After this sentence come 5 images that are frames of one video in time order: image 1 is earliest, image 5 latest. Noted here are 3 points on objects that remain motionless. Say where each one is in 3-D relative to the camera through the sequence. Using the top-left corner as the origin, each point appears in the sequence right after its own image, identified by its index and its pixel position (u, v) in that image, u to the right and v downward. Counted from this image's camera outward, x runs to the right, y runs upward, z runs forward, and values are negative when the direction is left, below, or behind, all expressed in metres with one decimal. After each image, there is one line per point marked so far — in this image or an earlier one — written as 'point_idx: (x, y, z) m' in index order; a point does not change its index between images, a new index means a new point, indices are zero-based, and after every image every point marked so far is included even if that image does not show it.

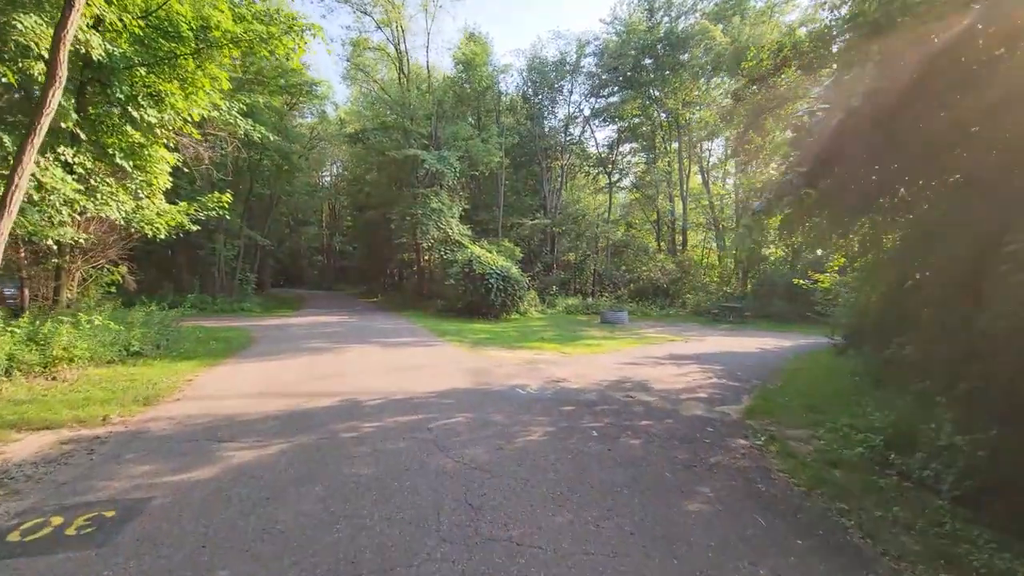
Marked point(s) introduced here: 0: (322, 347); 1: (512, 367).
0: (-3.7, -1.1, +9.6) m
1: (0.0, -1.2, +7.6) m
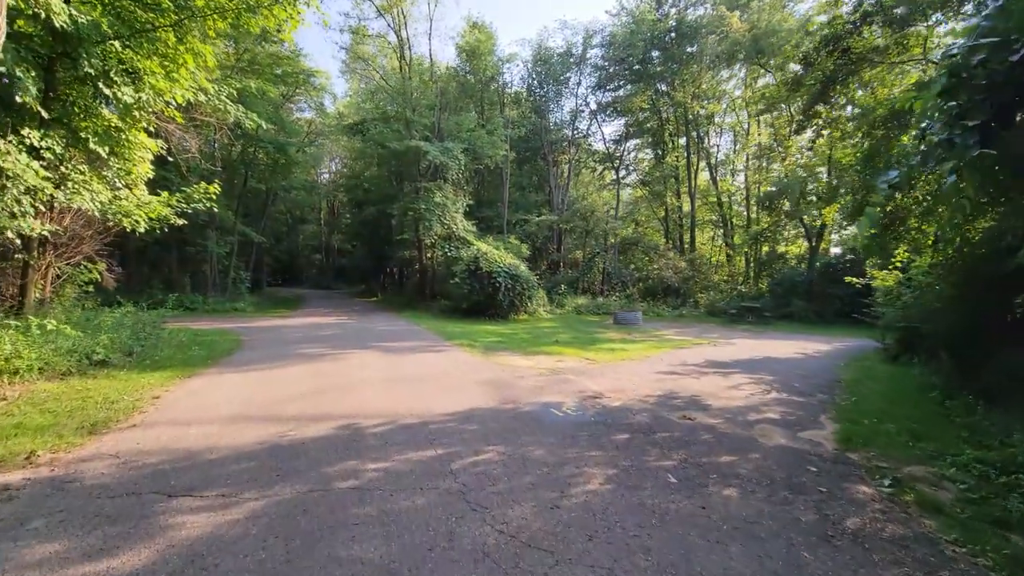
0: (-3.4, -1.1, +8.6) m
1: (+0.3, -1.2, +6.5) m
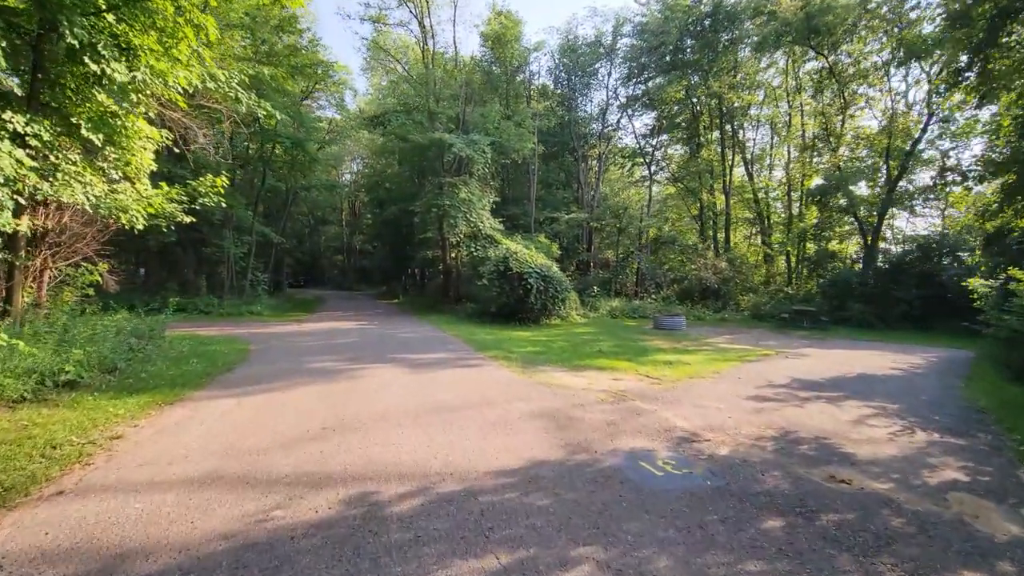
0: (-2.7, -1.2, +7.4) m
1: (+0.9, -1.3, +5.2) m
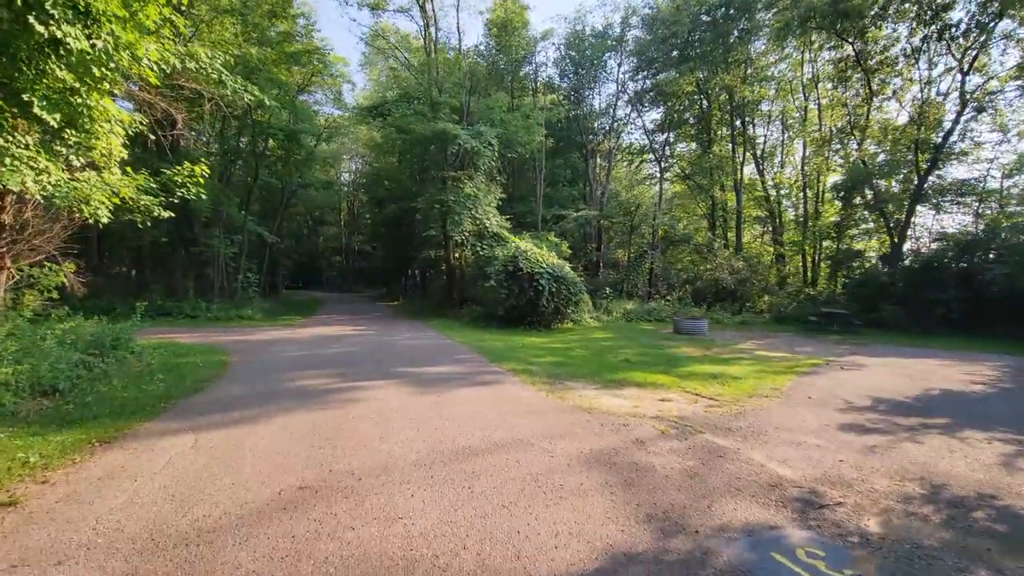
0: (-2.4, -1.2, +6.2) m
1: (+1.3, -1.3, +4.0) m
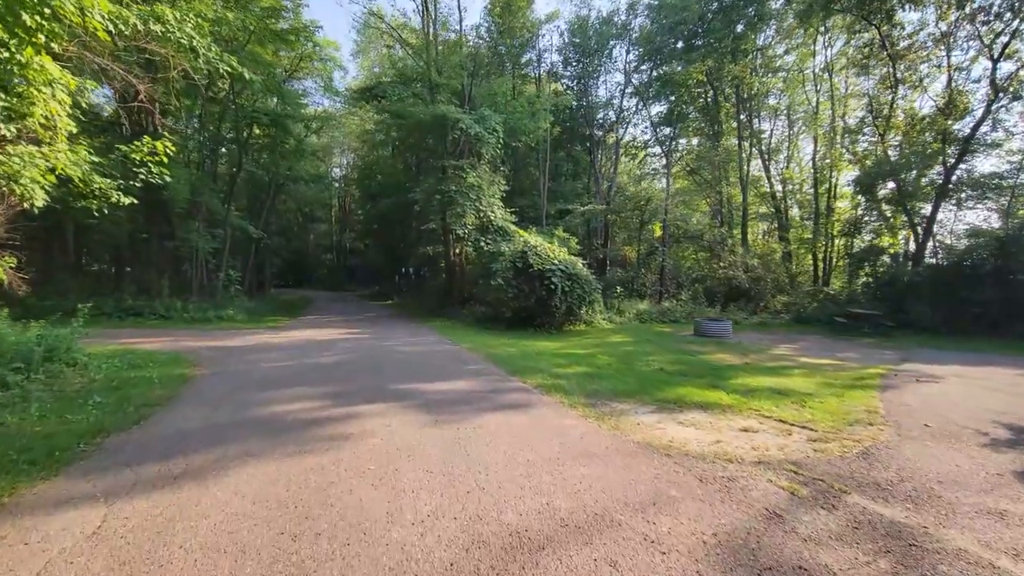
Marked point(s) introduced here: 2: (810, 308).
0: (-2.0, -1.2, +4.8) m
1: (+1.7, -1.3, +2.6) m
2: (+11.3, -0.8, +18.5) m
